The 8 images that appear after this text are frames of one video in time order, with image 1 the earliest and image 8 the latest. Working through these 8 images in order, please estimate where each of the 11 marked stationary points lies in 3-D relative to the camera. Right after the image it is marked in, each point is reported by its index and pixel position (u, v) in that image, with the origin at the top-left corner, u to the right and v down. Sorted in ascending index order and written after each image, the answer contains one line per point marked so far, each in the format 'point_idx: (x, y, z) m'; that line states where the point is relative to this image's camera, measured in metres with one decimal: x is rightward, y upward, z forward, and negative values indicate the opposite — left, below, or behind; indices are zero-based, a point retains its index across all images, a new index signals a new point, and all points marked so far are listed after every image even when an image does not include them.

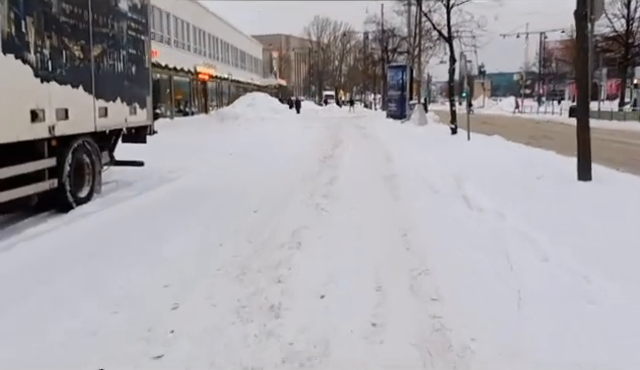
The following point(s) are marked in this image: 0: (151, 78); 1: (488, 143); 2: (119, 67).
0: (-3.0, +1.9, +11.0) m
1: (+4.9, +1.2, +17.7) m
2: (-3.1, +1.8, +9.4) m
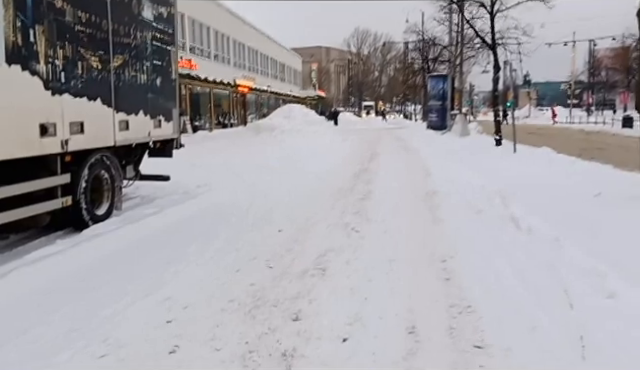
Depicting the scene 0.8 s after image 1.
0: (-2.5, +1.7, +10.6) m
1: (+5.9, +0.8, +16.7) m
2: (-2.6, +1.6, +9.0) m
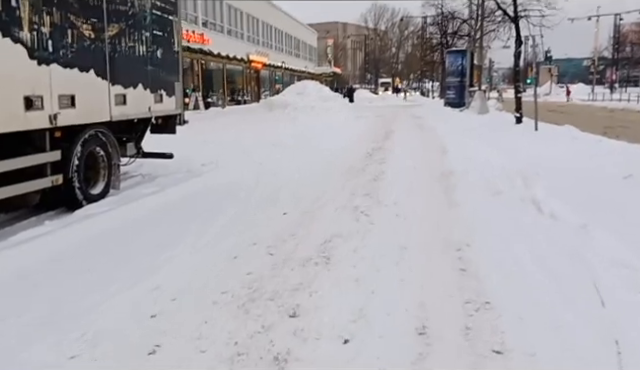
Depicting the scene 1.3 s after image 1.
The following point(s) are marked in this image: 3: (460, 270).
0: (-2.3, +2.0, +10.1) m
1: (+6.2, +1.3, +16.0) m
2: (-2.5, +1.9, +8.4) m
3: (+1.2, -0.7, +5.2) m
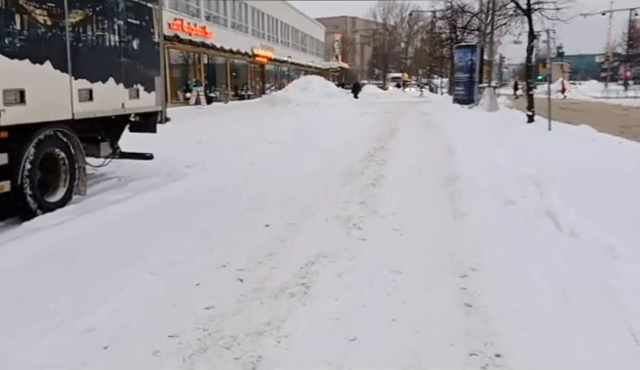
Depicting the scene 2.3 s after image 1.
0: (-2.4, +2.0, +9.2) m
1: (+6.2, +1.2, +15.0) m
2: (-2.6, +1.8, +7.6) m
3: (+1.0, -0.9, +4.3) m
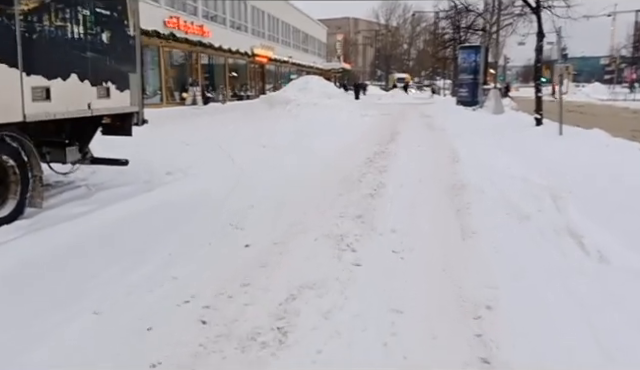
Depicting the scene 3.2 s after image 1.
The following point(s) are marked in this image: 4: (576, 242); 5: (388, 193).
0: (-2.5, +1.8, +8.3) m
1: (+6.1, +1.0, +14.1) m
2: (-2.7, +1.7, +6.7) m
3: (+0.9, -1.0, +3.4) m
4: (+2.6, -0.6, +6.1) m
5: (+1.0, -0.1, +8.5) m
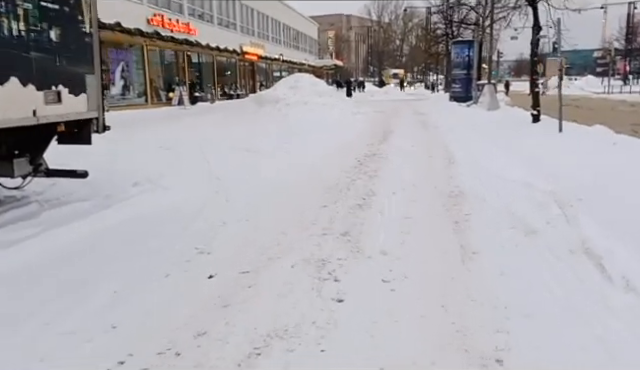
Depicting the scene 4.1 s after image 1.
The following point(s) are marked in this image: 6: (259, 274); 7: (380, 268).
0: (-2.7, +1.7, +7.4) m
1: (+5.8, +1.0, +13.3) m
2: (-2.9, +1.5, +5.8) m
3: (+0.7, -1.1, +2.6) m
4: (+2.4, -0.7, +5.3) m
5: (+0.7, -0.2, +7.7) m
6: (-0.5, -0.7, +5.0) m
7: (+0.5, -0.7, +5.2) m
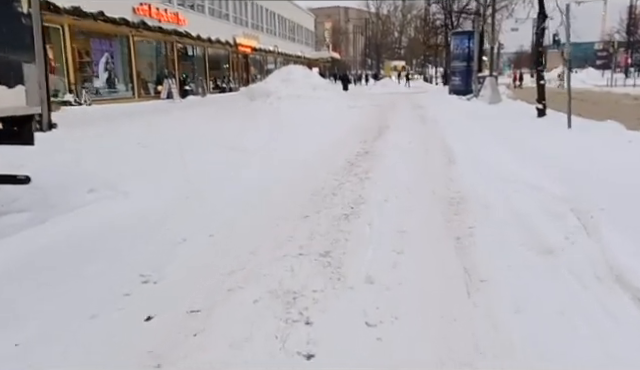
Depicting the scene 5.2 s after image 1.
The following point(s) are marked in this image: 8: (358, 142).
0: (-2.9, +1.6, +6.4) m
1: (+5.6, +1.0, +12.2) m
2: (-3.1, +1.4, +4.7) m
3: (+0.6, -1.3, +1.5) m
4: (+2.2, -0.8, +4.3) m
5: (+0.5, -0.3, +6.7) m
6: (-0.7, -0.8, +4.0) m
7: (+0.3, -0.8, +4.1) m
8: (+0.8, +0.9, +13.3) m
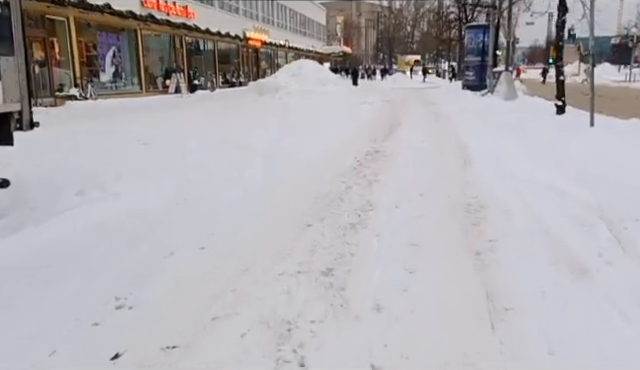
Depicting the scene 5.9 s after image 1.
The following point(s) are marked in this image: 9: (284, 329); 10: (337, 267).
0: (-2.9, +1.5, +5.8) m
1: (+5.8, +1.0, +11.5) m
2: (-3.1, +1.3, +4.2) m
3: (+0.5, -1.4, +1.0) m
4: (+2.2, -0.9, +3.7) m
5: (+0.6, -0.4, +6.1) m
6: (-0.7, -0.9, +3.4) m
7: (+0.3, -0.9, +3.5) m
8: (+1.0, +0.9, +12.7) m
9: (-0.2, -0.8, +3.6) m
10: (+0.1, -0.6, +4.7) m
